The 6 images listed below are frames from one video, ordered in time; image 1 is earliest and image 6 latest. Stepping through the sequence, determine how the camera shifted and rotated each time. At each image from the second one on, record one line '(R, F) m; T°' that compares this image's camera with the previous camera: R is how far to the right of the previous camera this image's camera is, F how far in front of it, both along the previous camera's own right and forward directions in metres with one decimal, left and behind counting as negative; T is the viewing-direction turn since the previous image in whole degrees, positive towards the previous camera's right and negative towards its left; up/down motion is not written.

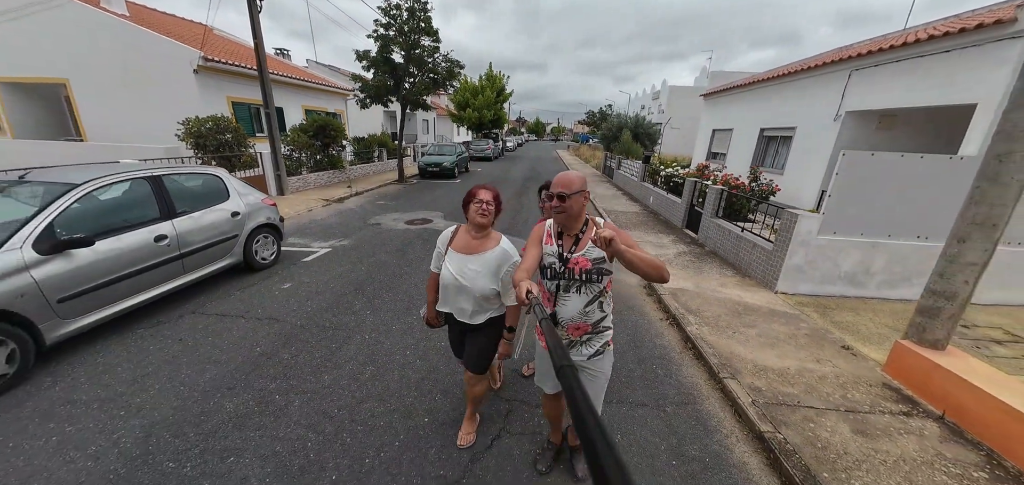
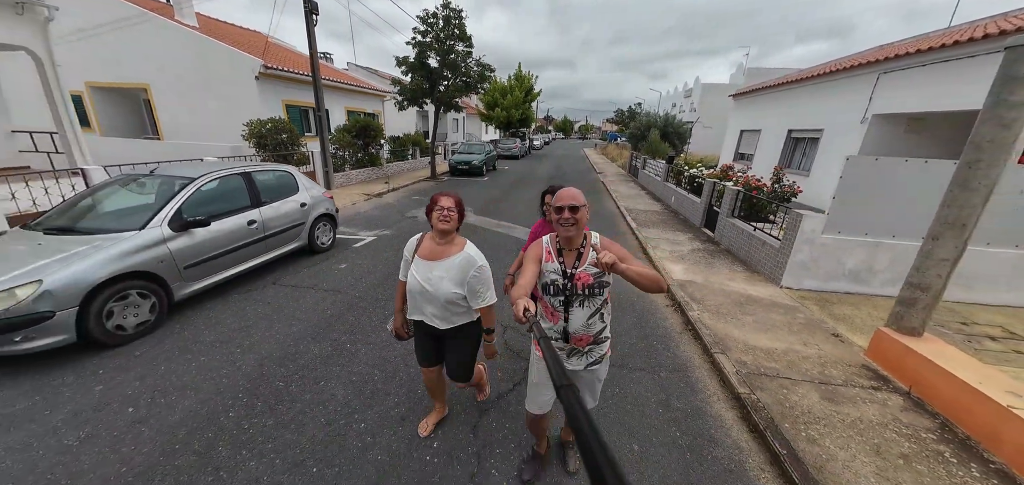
(0.0, -0.5) m; -4°
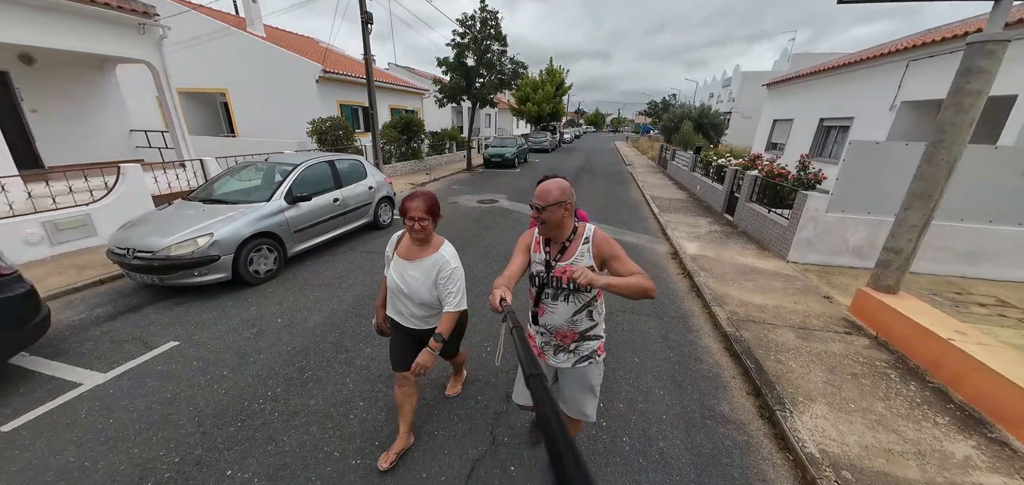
(0.0, -0.8) m; -5°
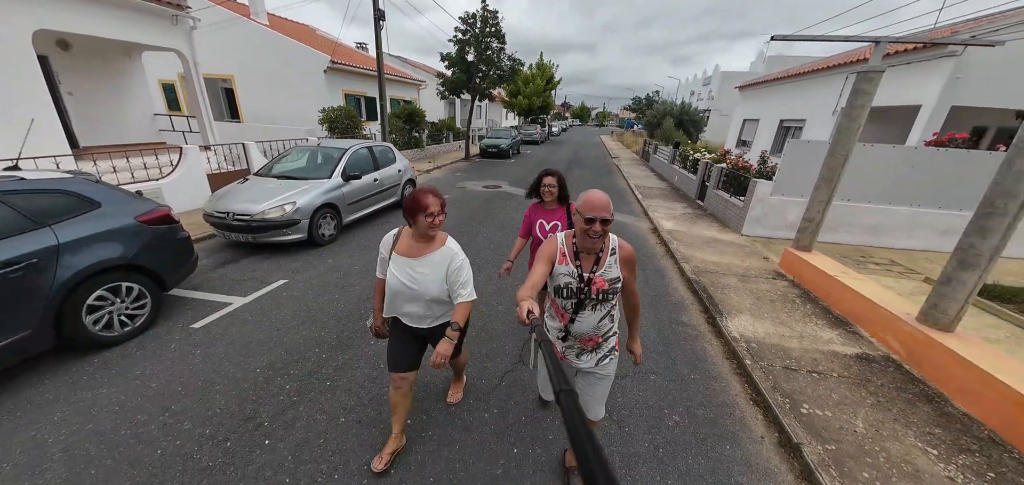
(-0.5, -1.1) m; +3°
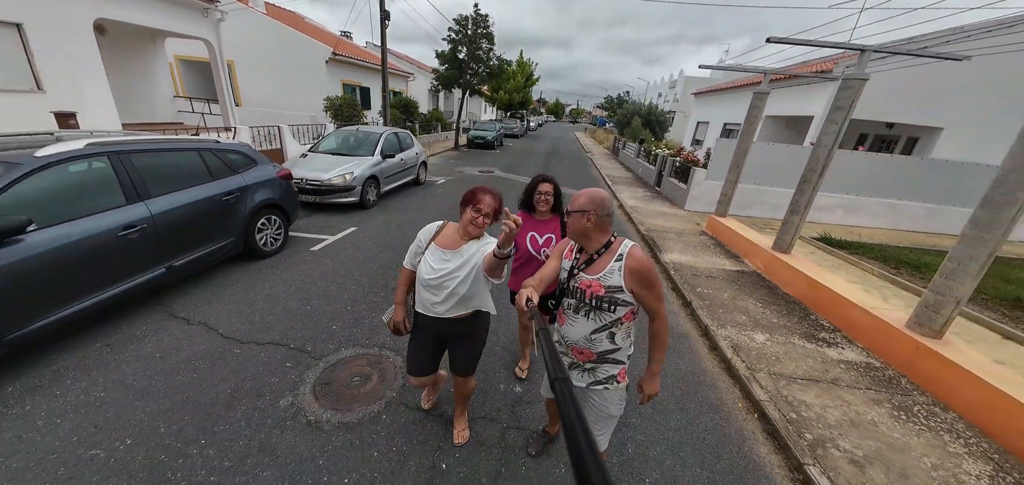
(-0.6, -1.6) m; +5°
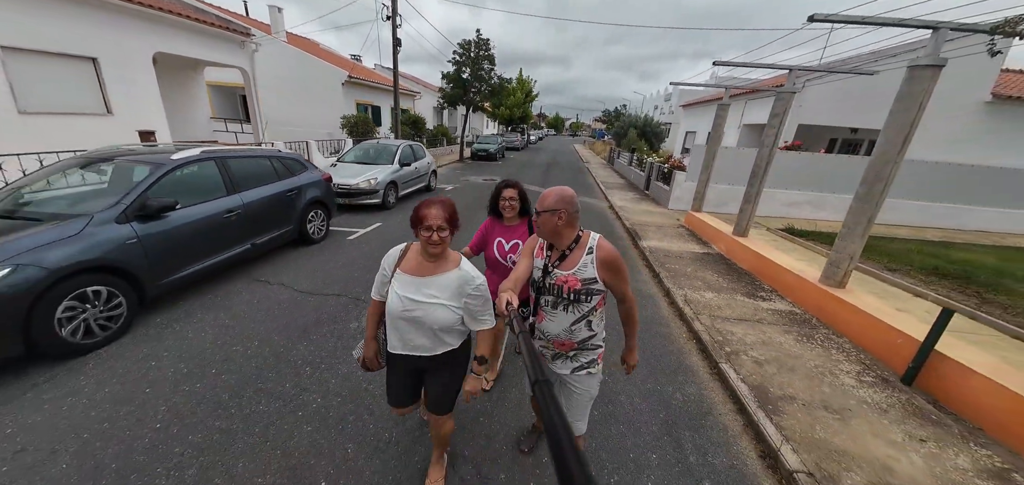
(0.0, -1.0) m; -1°
